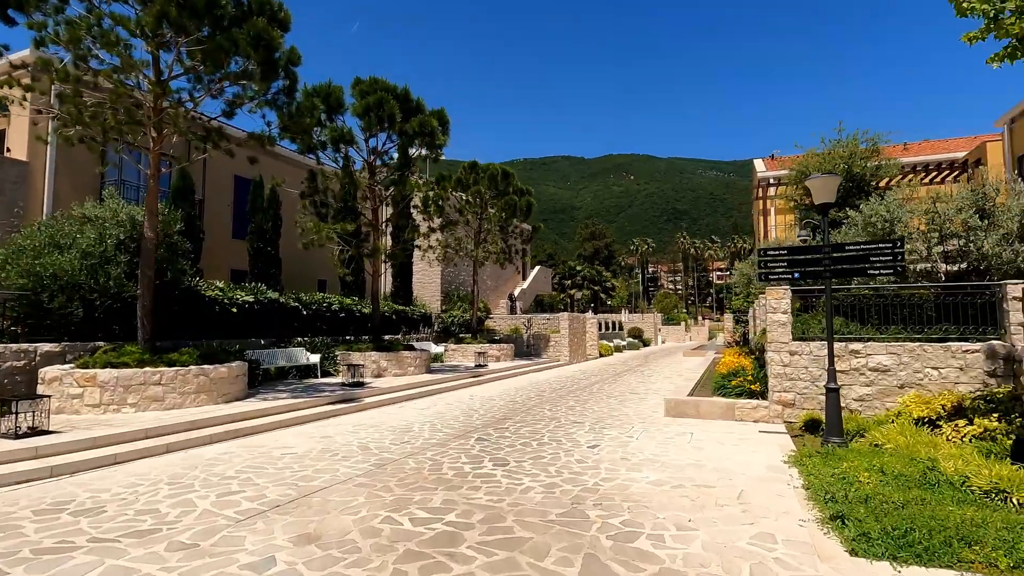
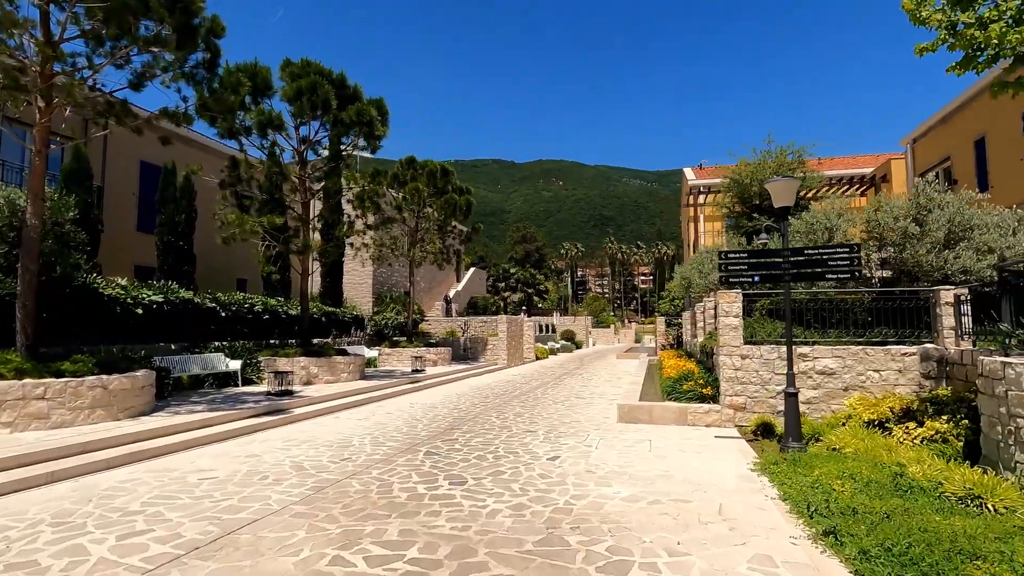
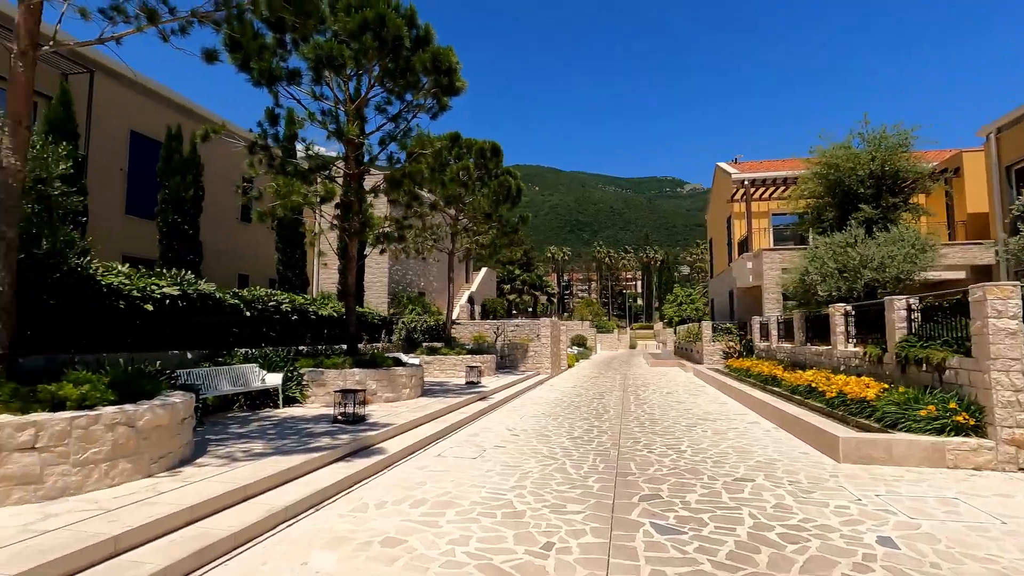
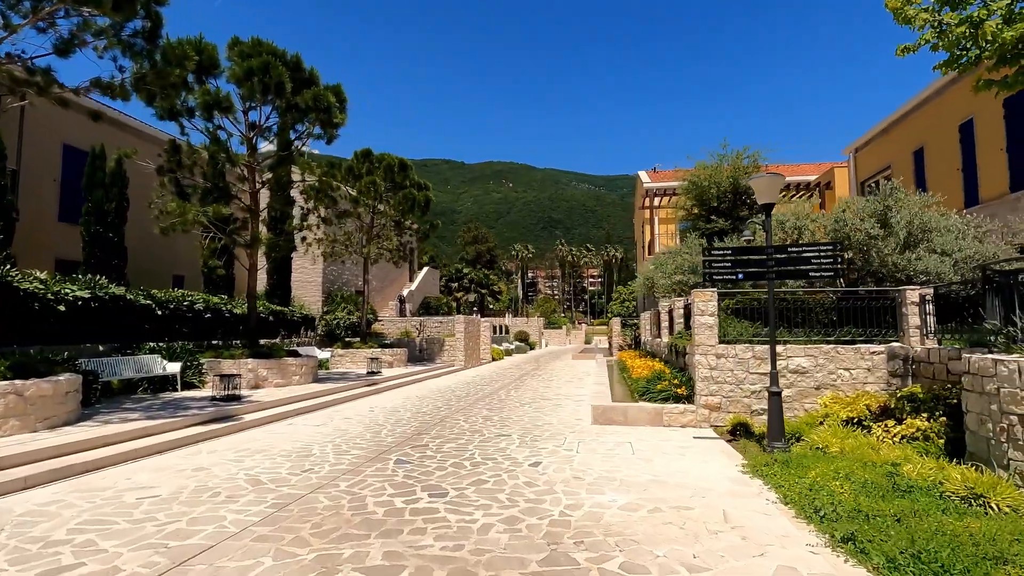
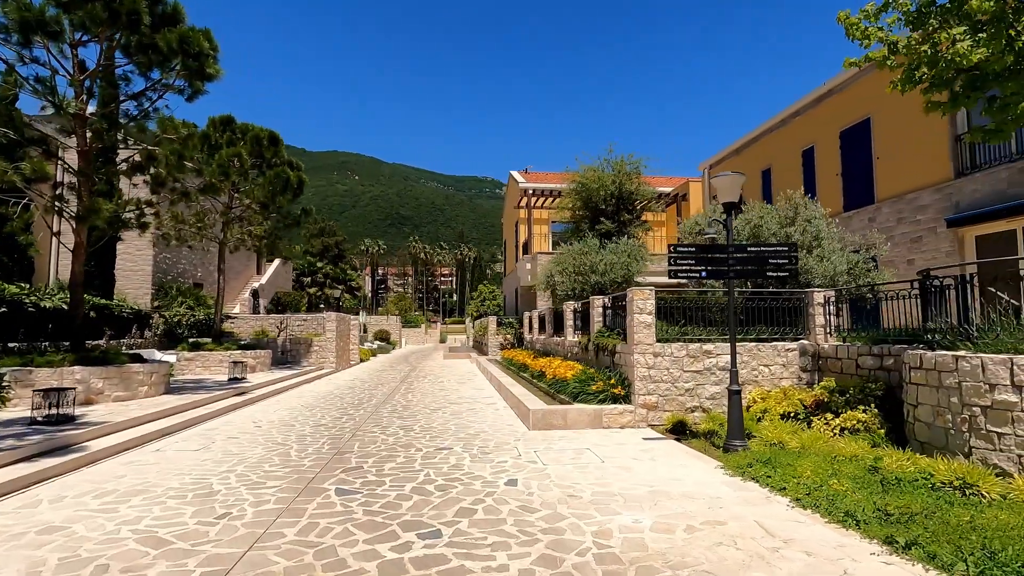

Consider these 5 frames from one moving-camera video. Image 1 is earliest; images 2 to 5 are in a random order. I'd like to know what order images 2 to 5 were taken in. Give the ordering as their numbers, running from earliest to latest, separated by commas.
2, 4, 5, 3
